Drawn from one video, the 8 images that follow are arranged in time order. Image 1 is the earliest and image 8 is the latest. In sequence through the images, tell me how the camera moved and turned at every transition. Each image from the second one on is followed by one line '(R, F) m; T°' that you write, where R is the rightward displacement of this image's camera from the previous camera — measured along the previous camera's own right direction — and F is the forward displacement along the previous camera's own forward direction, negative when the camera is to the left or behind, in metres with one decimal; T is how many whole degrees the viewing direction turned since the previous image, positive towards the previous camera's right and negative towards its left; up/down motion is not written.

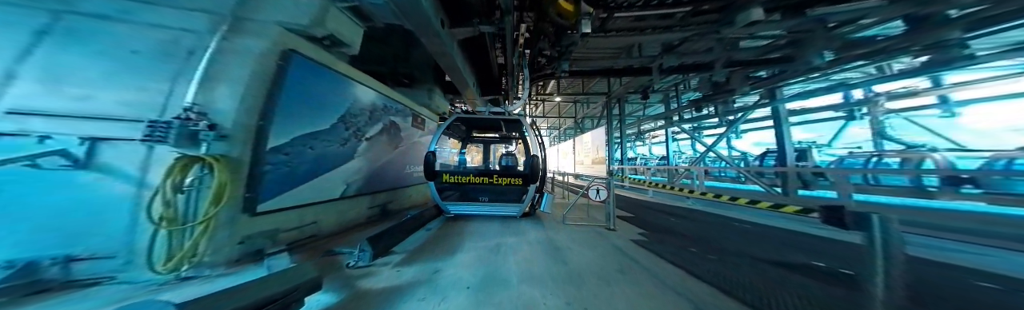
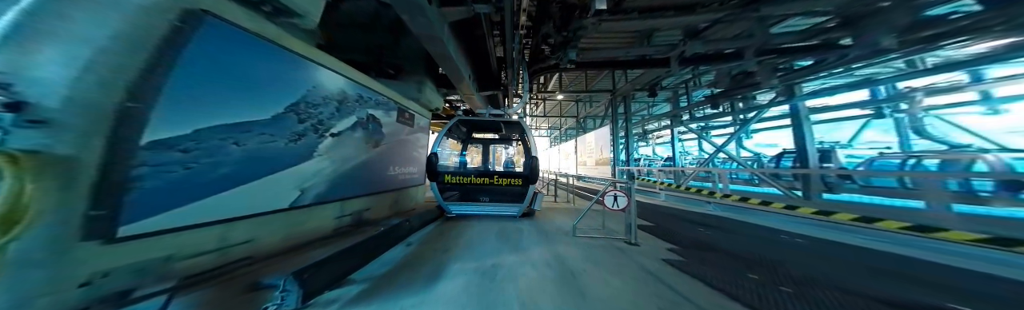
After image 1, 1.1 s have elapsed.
(0.0, +0.5) m; 0°
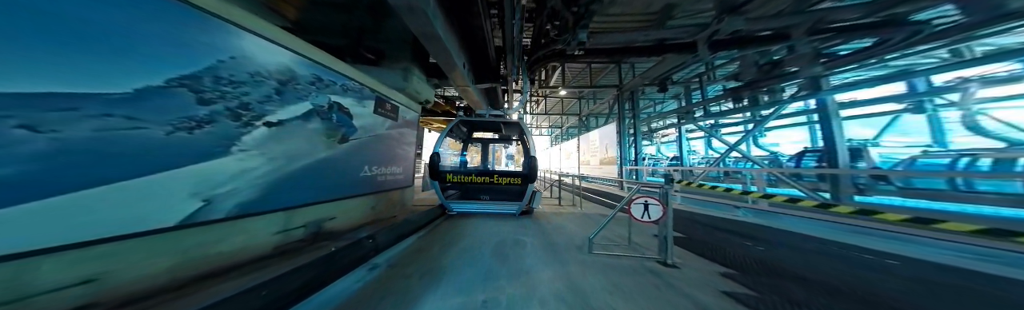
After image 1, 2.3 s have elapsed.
(0.0, +0.6) m; 0°
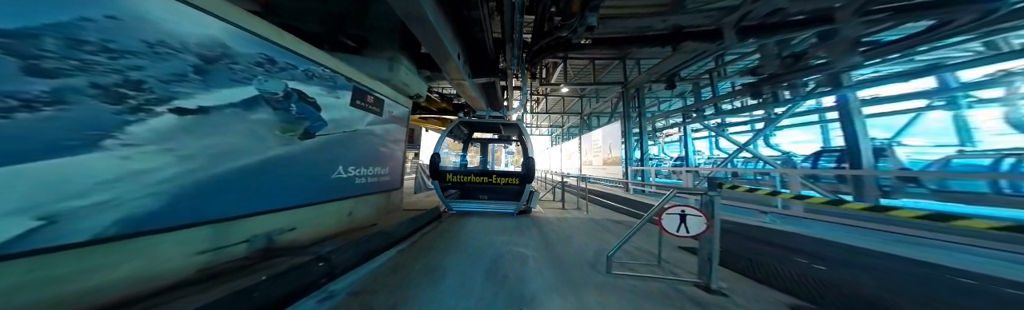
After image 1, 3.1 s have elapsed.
(0.0, +0.4) m; 0°
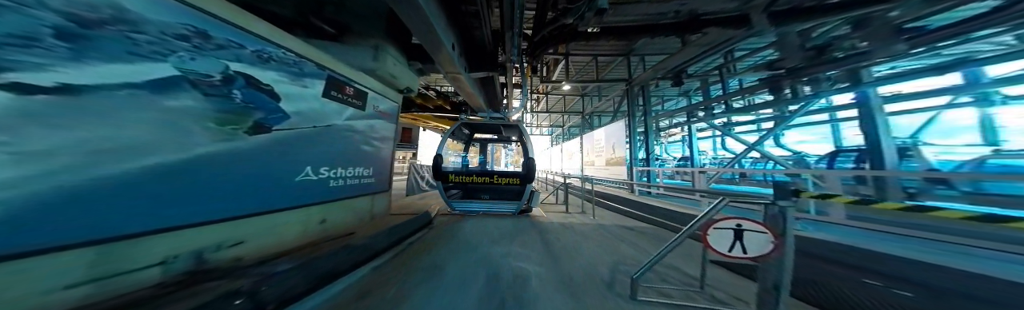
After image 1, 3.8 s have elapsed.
(0.0, +0.4) m; 0°
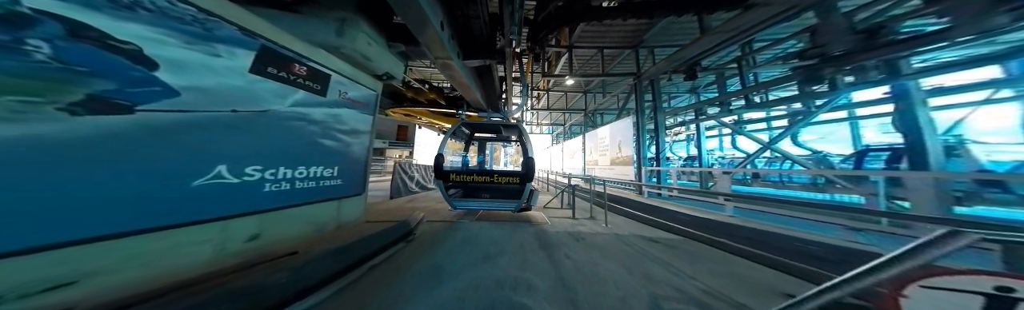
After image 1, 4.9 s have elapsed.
(+0.1, +0.6) m; 0°
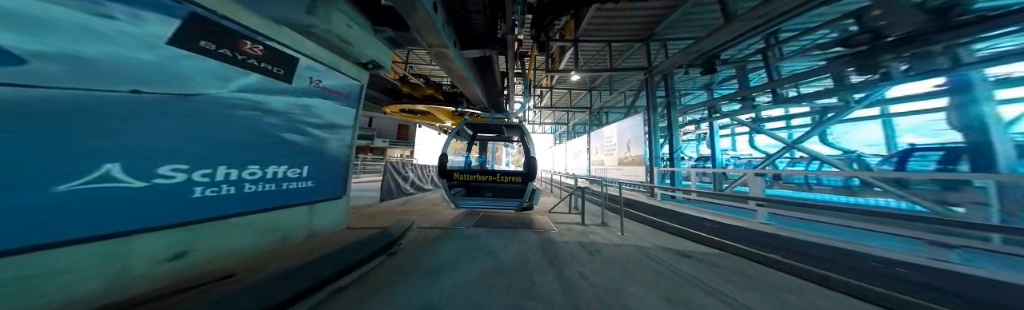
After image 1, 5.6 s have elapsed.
(+0.1, +0.4) m; -1°
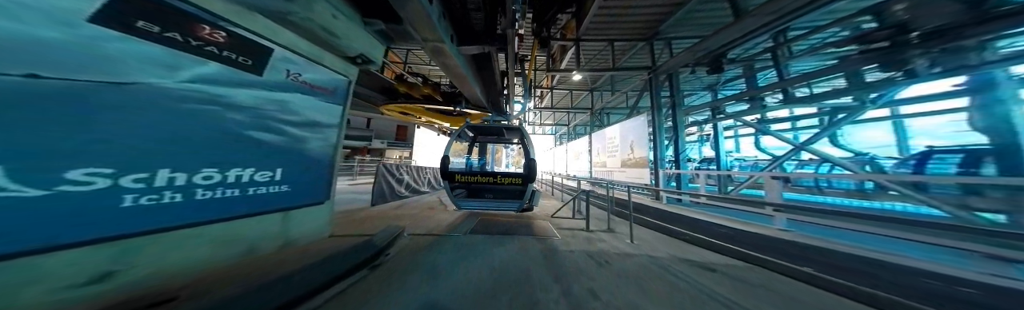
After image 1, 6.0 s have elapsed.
(0.0, +0.2) m; 0°
